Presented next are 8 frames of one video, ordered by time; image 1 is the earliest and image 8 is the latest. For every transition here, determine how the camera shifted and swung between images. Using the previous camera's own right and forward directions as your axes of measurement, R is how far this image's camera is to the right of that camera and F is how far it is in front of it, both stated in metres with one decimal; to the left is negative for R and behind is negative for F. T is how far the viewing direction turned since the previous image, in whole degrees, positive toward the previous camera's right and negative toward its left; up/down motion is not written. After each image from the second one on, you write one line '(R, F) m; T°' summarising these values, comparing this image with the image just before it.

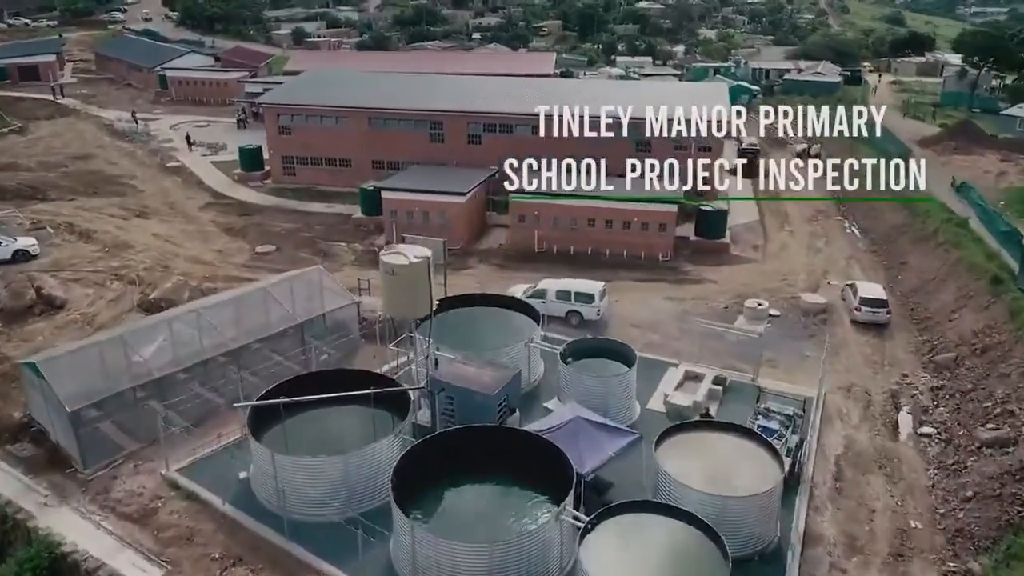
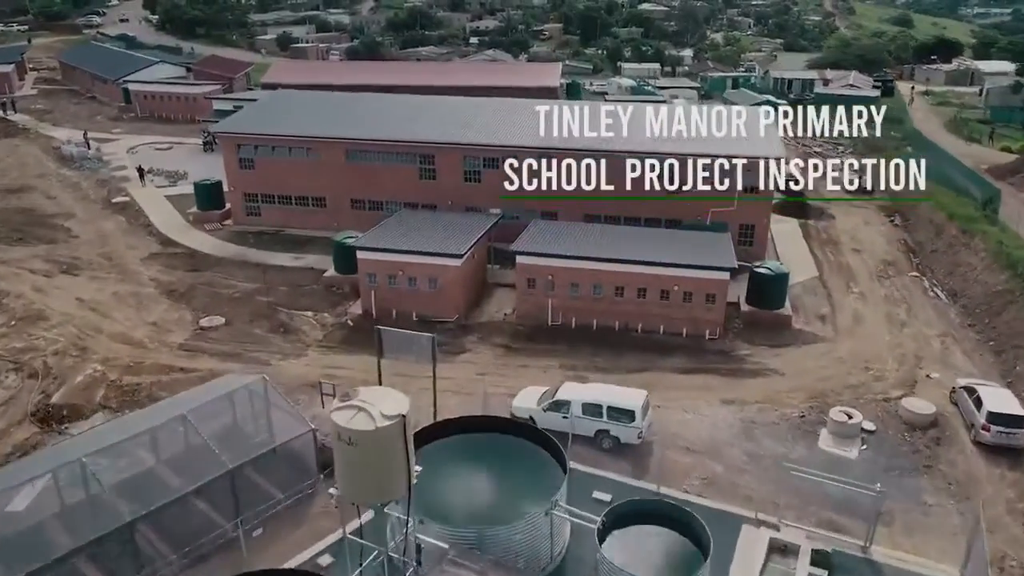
(-0.4, +7.4) m; 0°
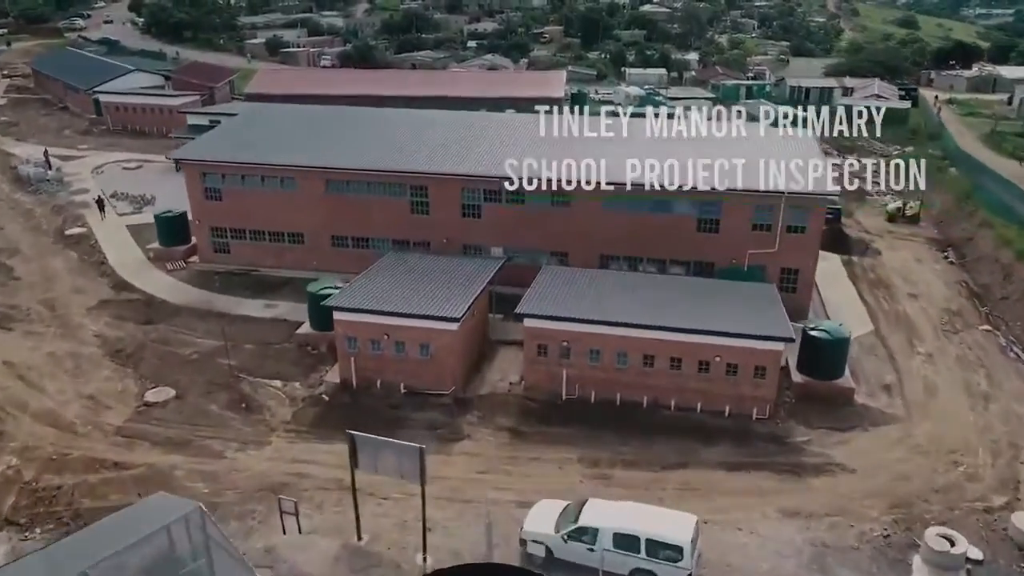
(-0.3, +4.9) m; 0°
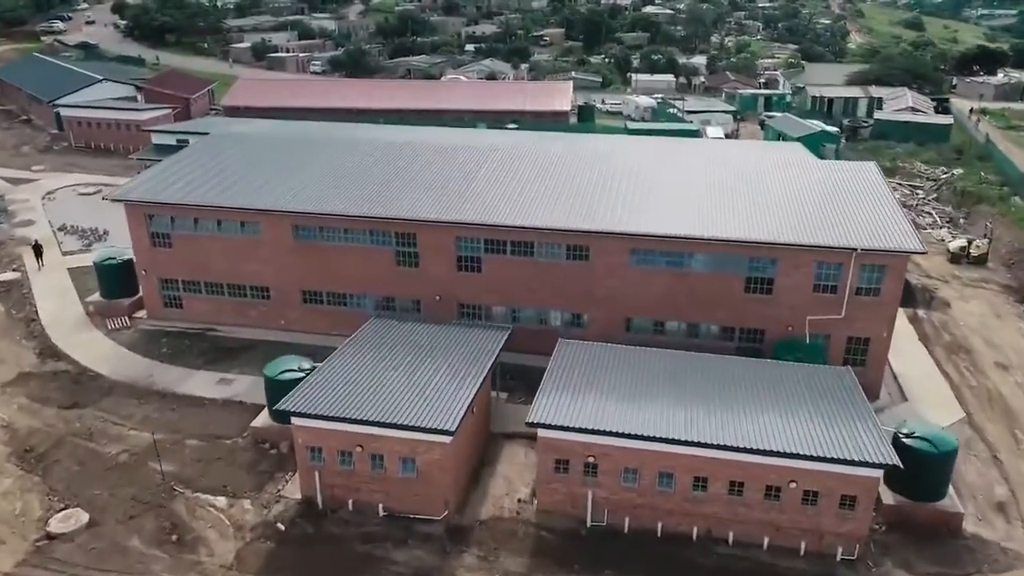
(-0.3, +5.6) m; 0°
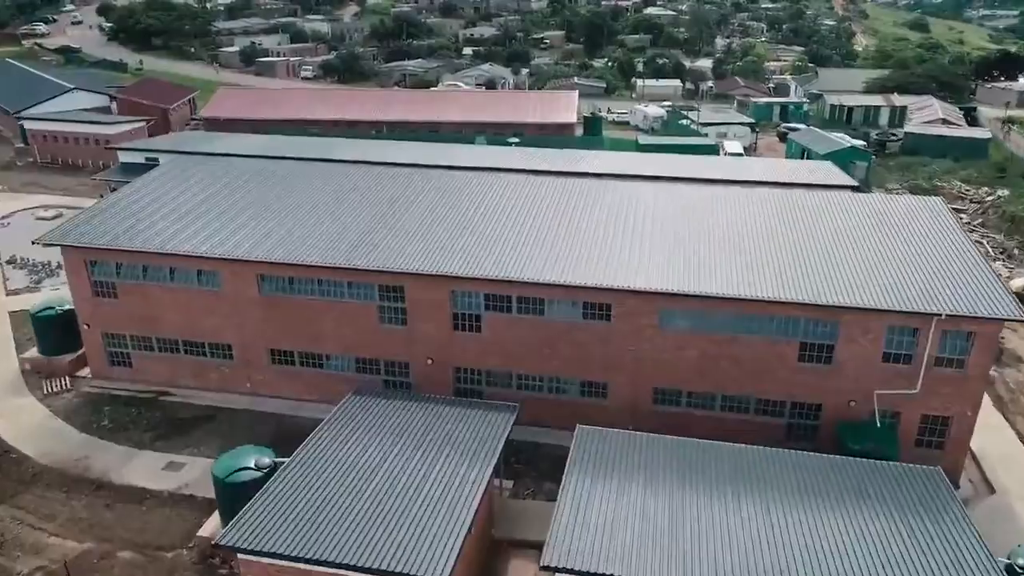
(-0.2, +4.3) m; 0°
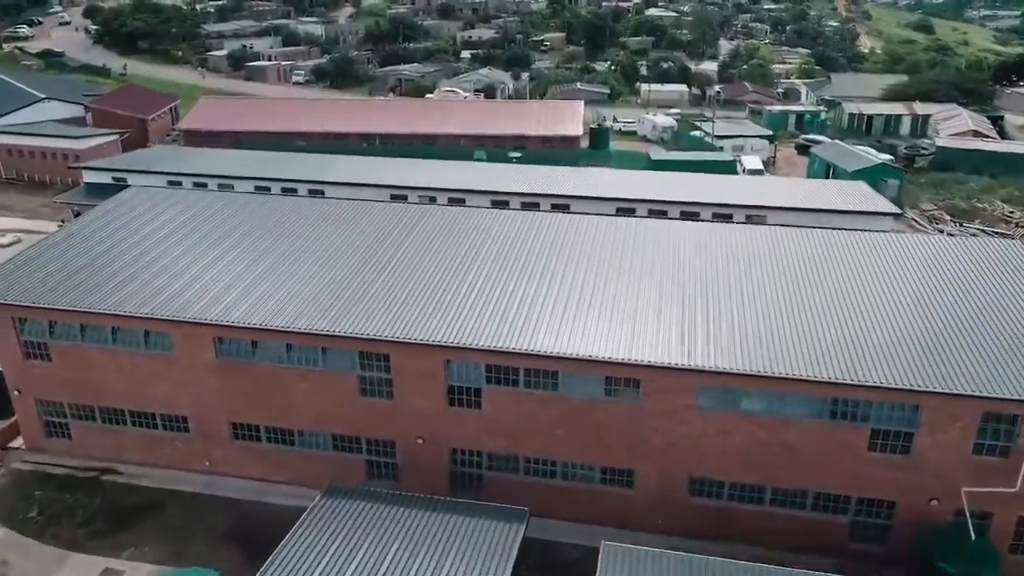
(-0.2, +3.8) m; 0°
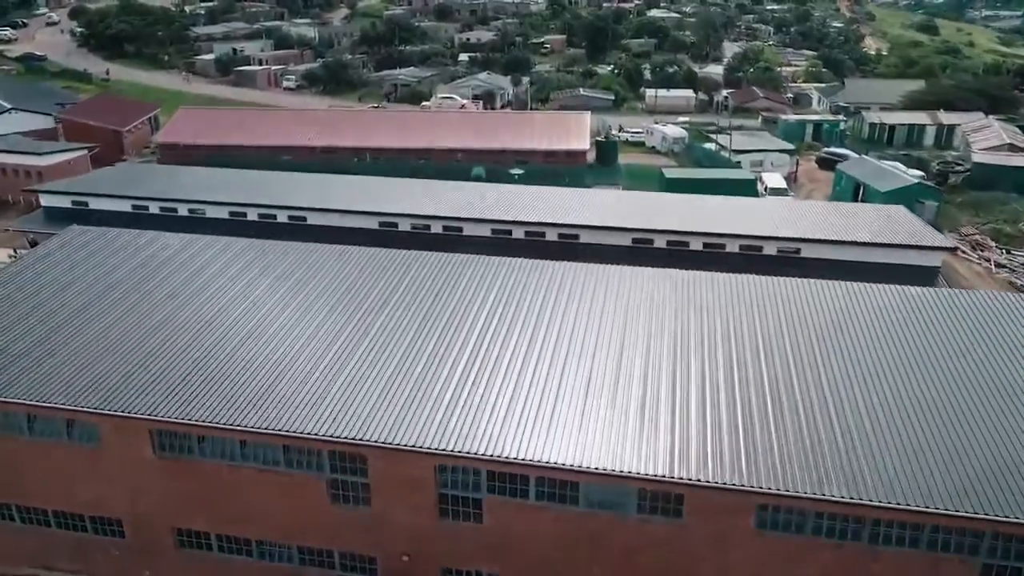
(-0.2, +3.8) m; 0°
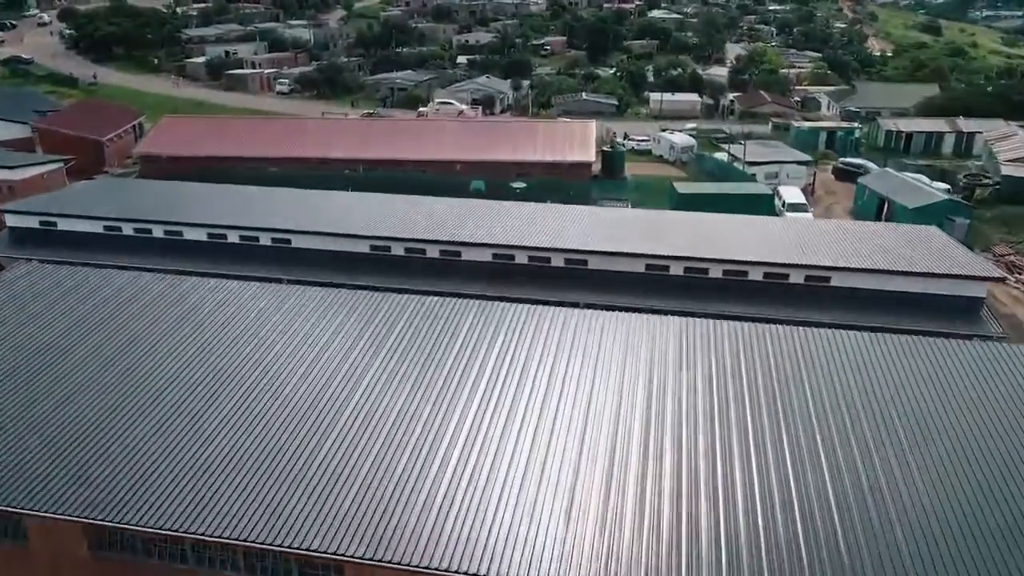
(-0.1, +2.6) m; 0°
